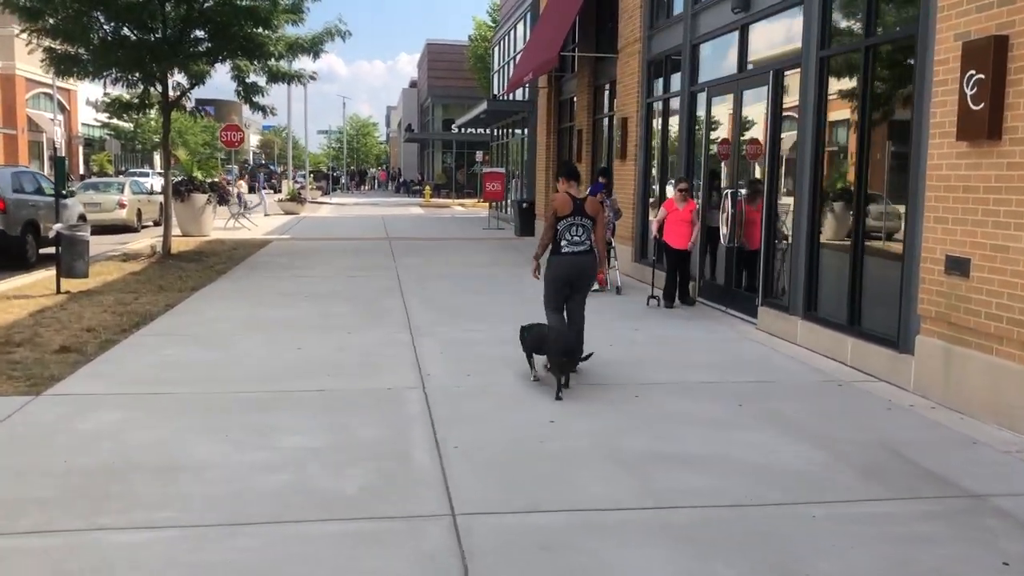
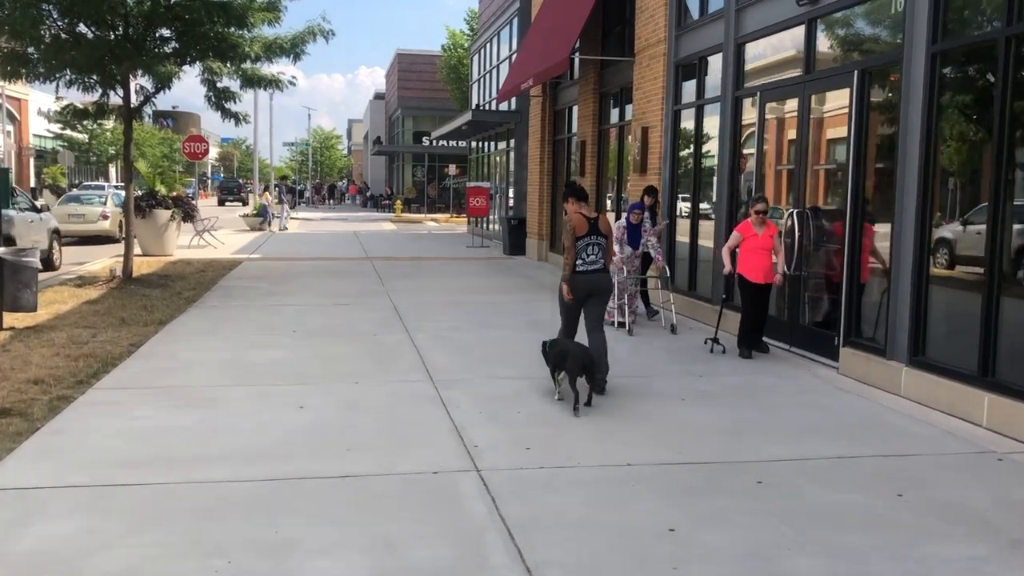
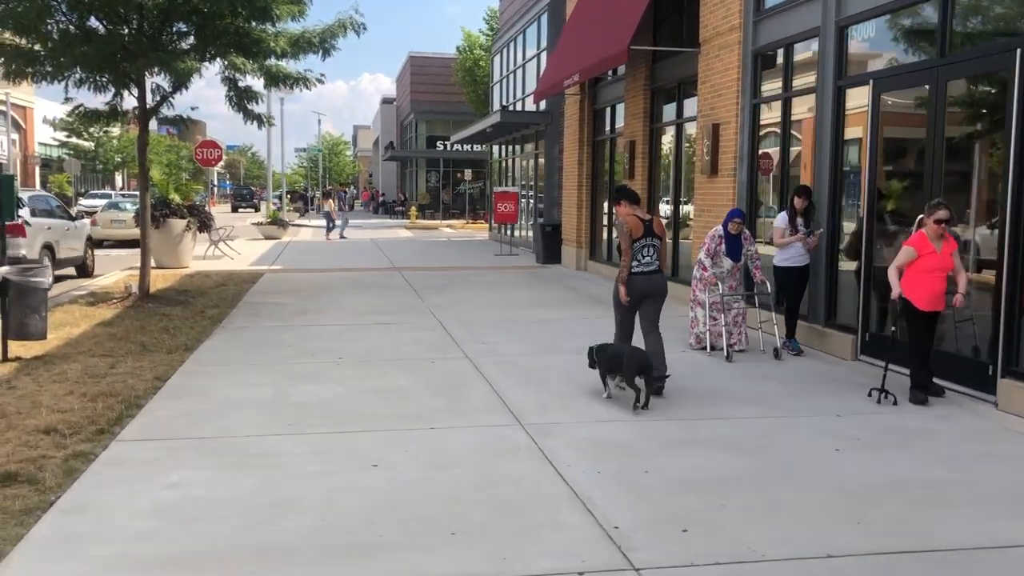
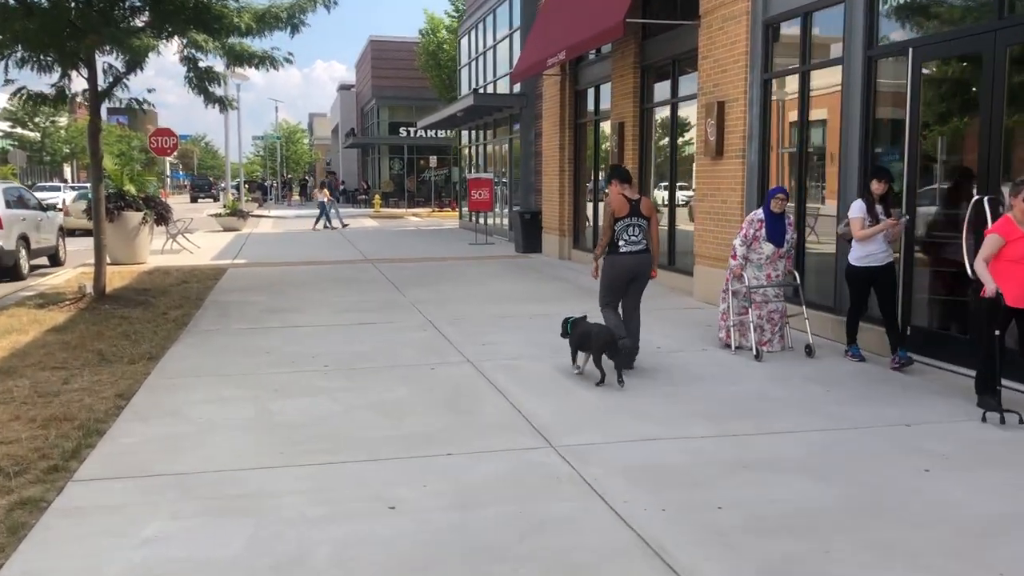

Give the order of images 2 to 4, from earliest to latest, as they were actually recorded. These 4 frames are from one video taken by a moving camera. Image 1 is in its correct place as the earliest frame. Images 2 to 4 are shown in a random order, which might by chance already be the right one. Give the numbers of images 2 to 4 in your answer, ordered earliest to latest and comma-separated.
2, 3, 4
